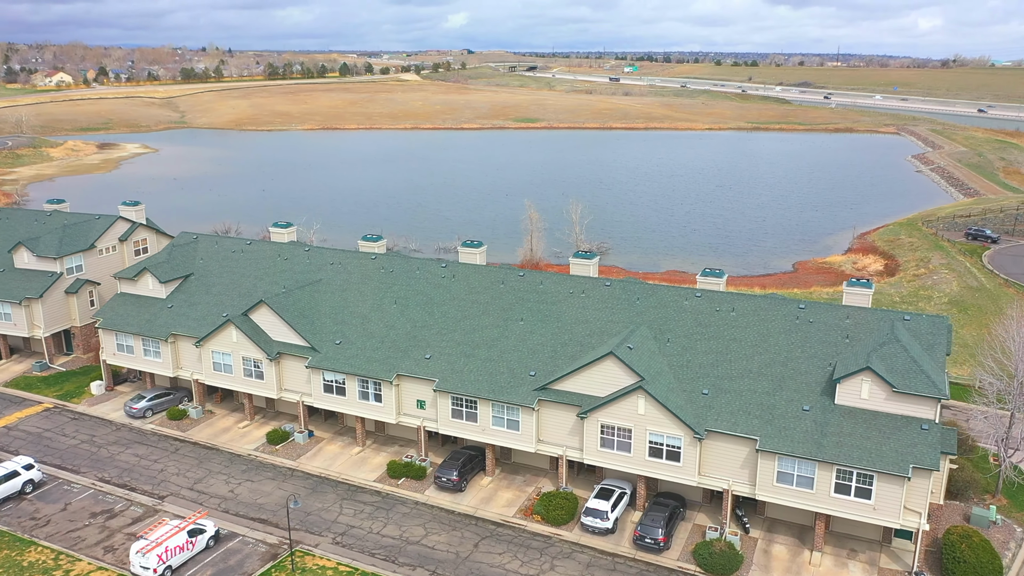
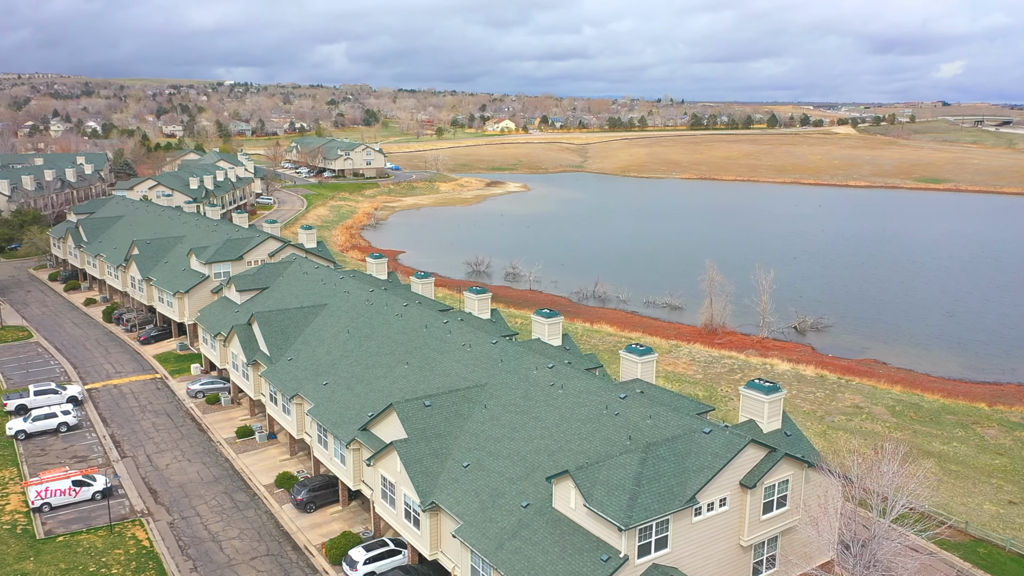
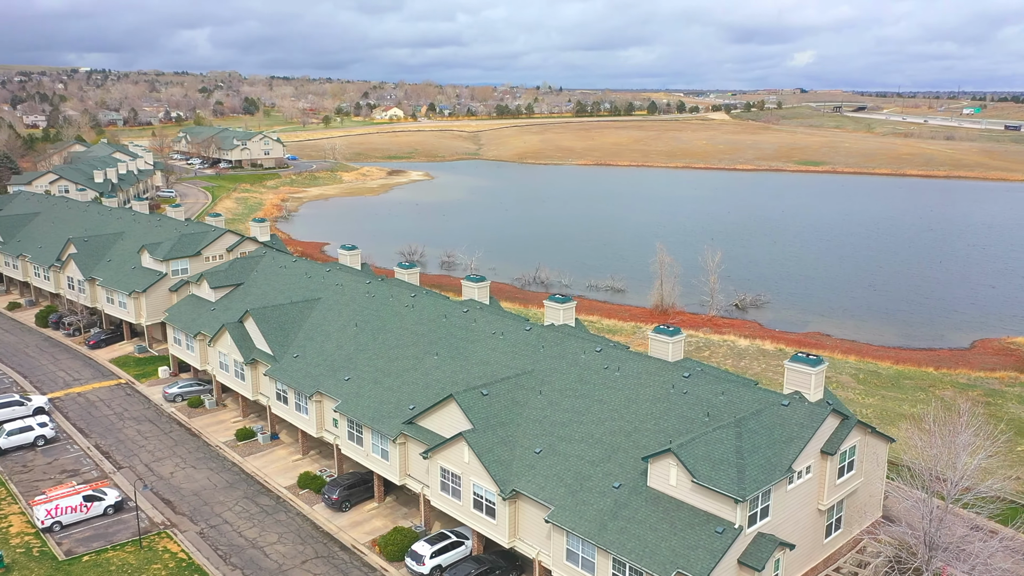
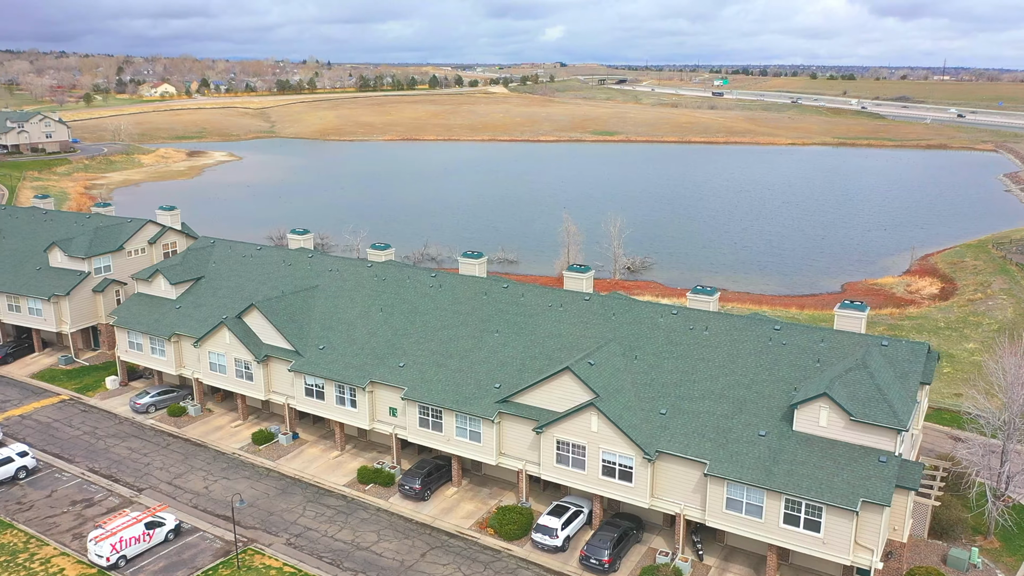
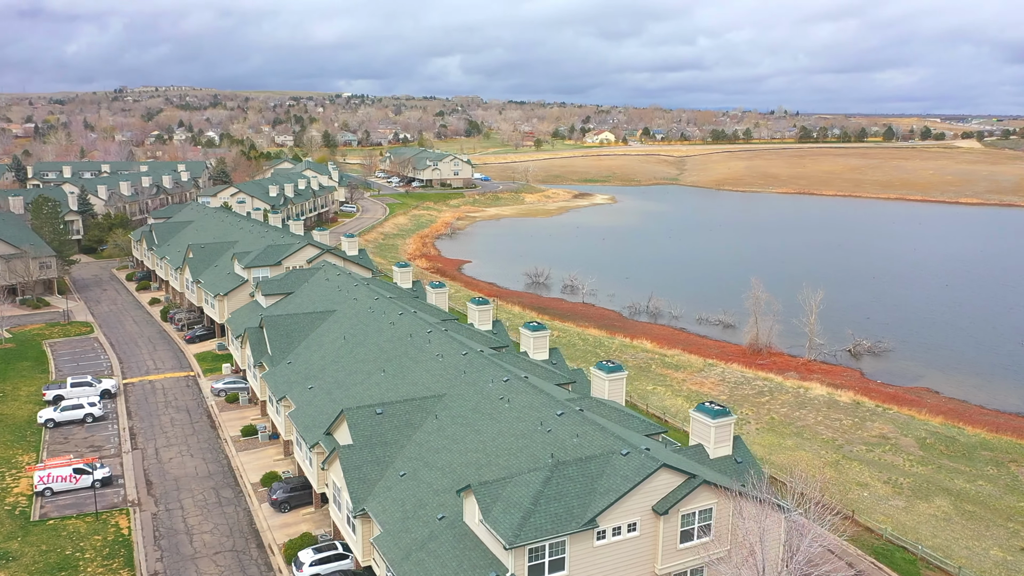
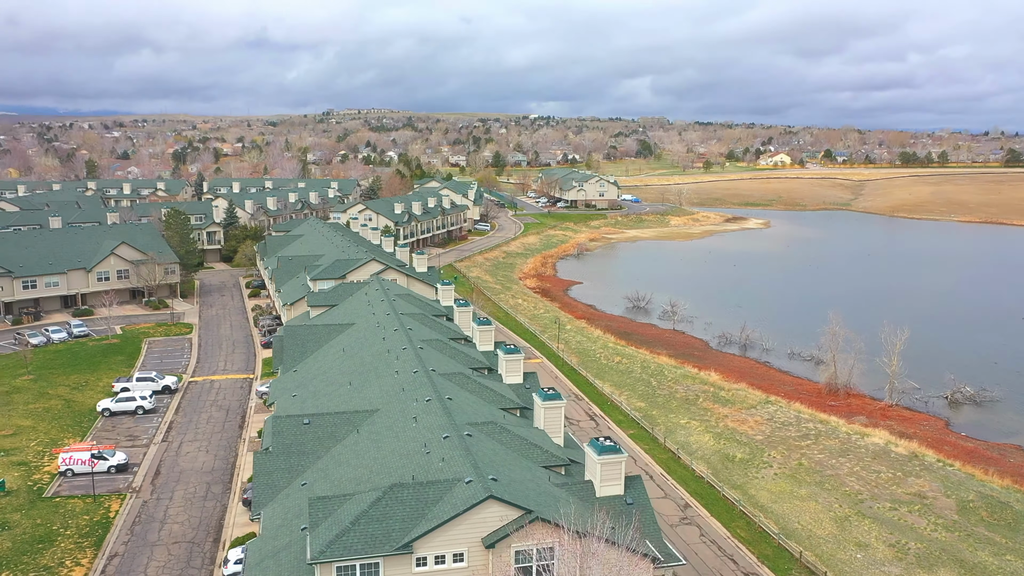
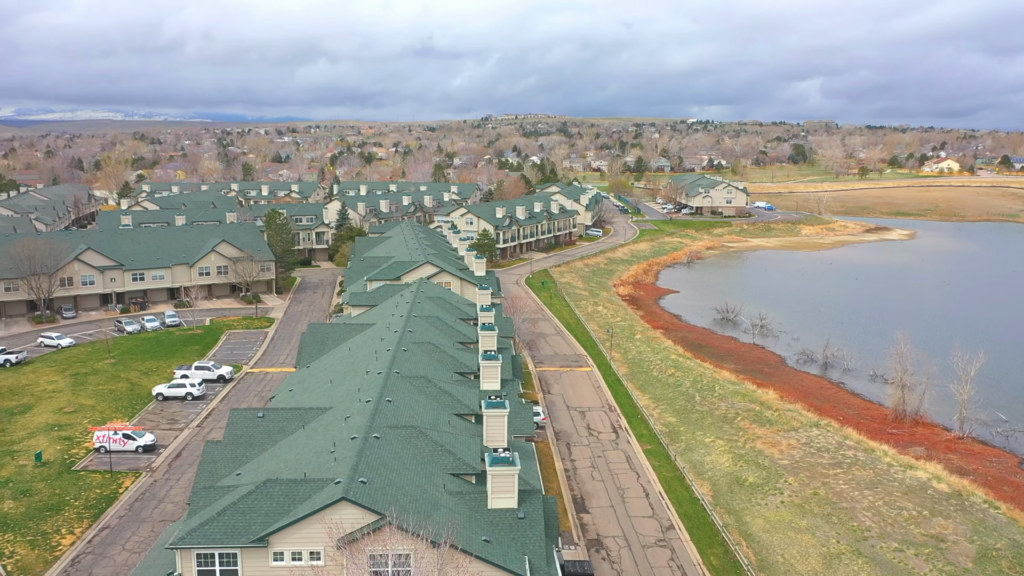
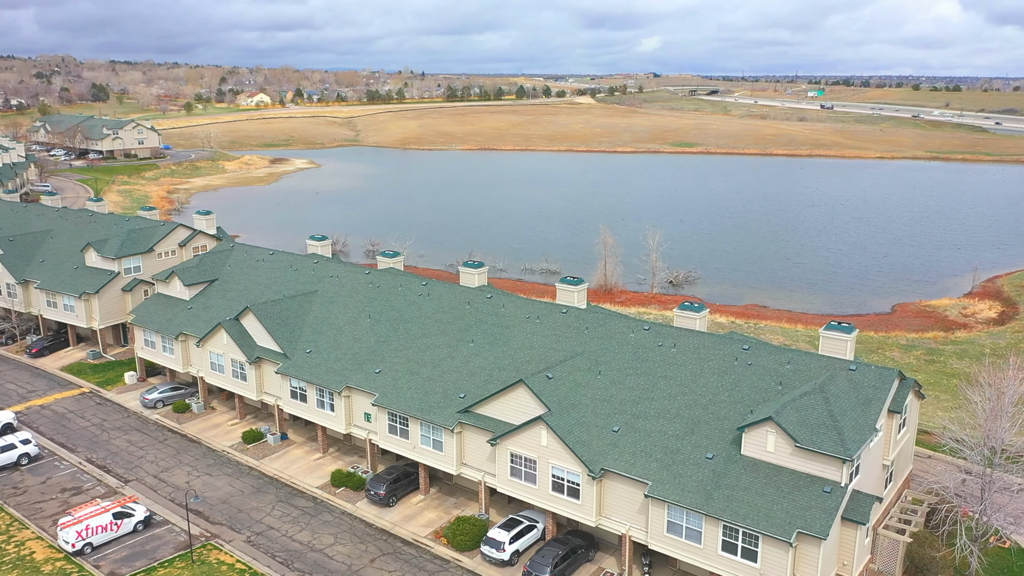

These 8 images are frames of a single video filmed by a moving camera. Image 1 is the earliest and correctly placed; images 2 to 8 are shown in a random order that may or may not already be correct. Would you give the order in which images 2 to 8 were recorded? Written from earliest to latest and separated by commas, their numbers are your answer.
4, 8, 3, 2, 5, 6, 7
